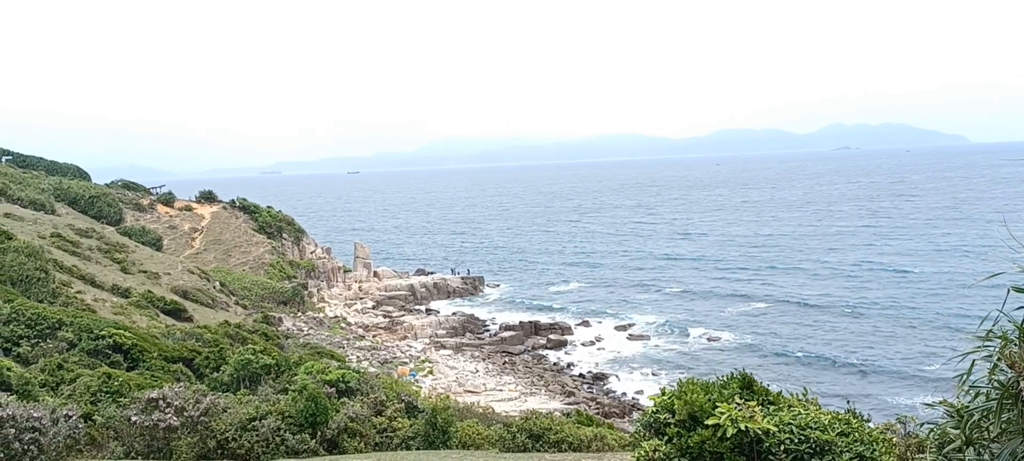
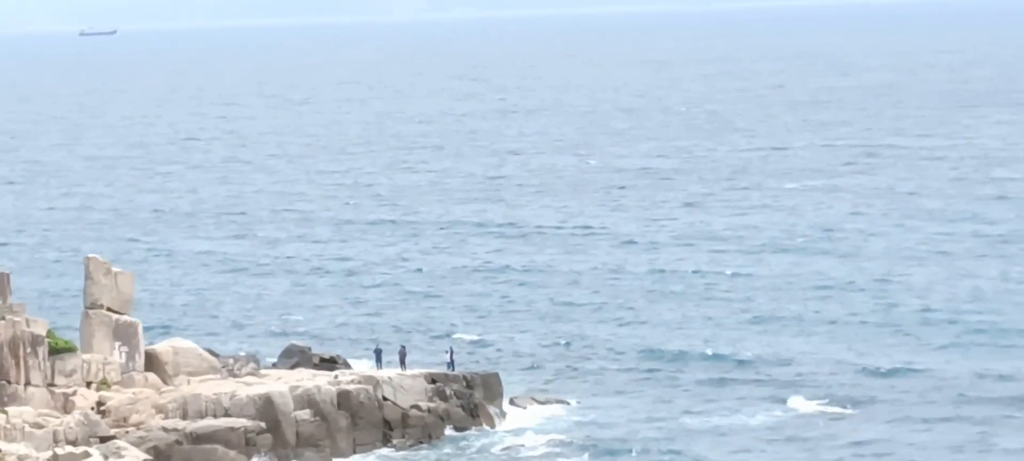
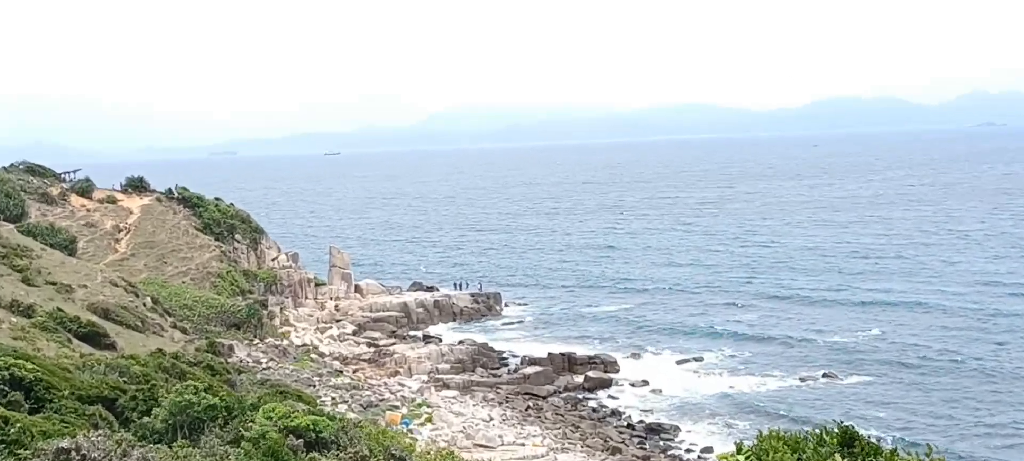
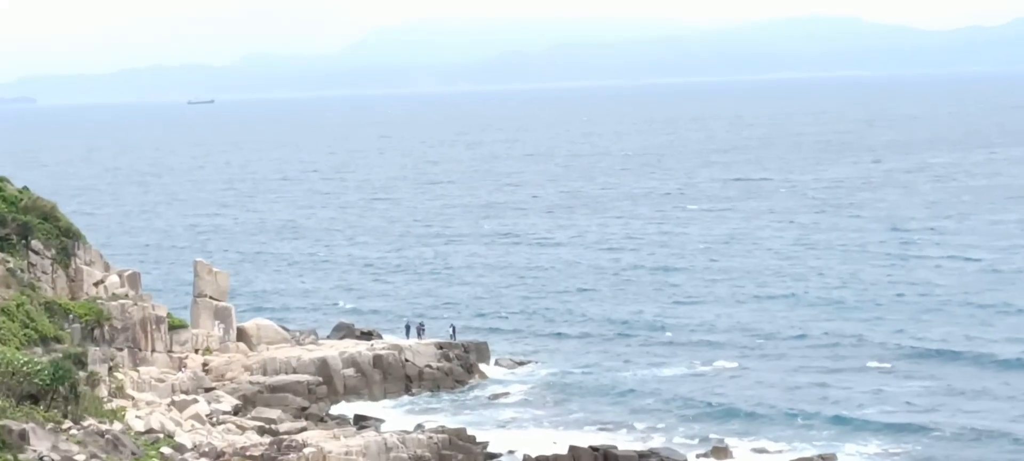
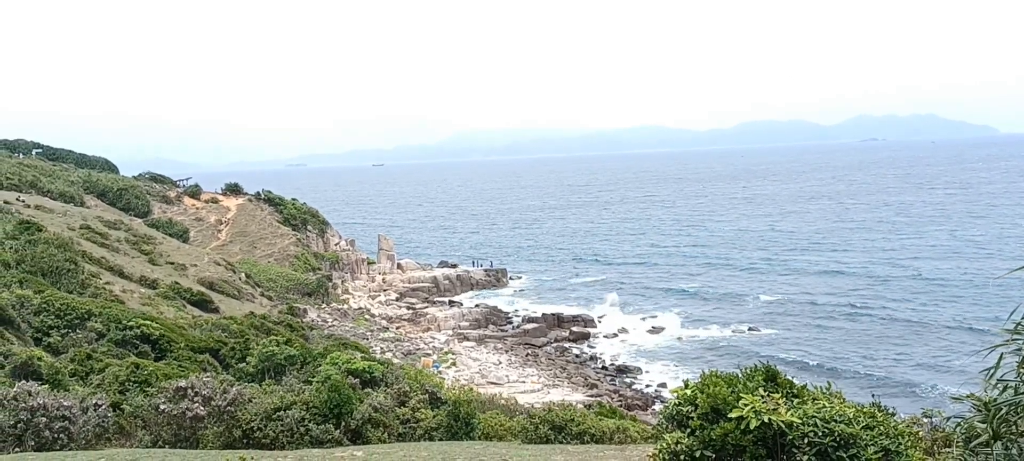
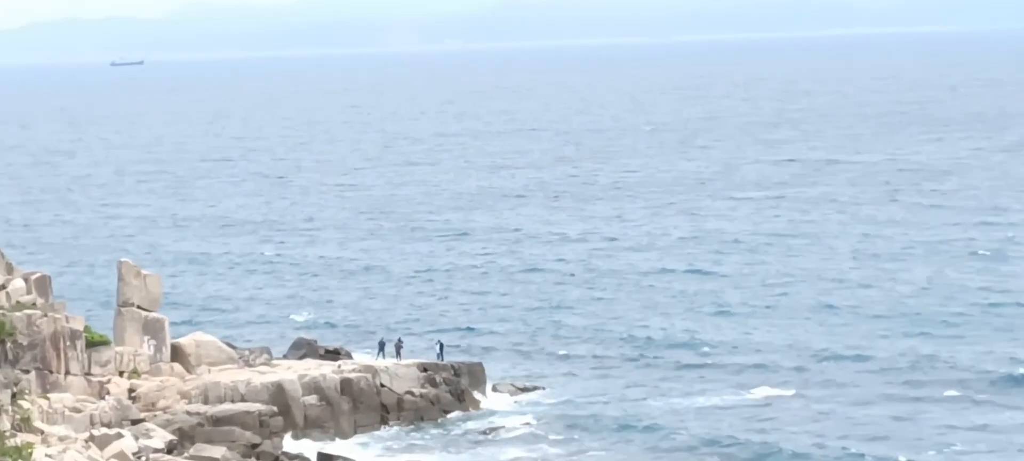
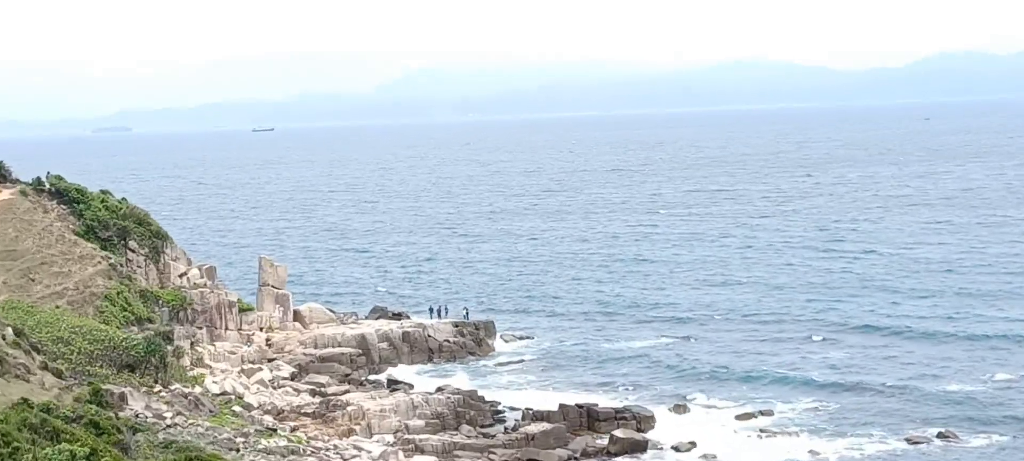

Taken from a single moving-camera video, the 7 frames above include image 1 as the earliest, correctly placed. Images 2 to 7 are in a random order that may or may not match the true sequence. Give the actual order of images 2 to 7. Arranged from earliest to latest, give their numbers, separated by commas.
5, 3, 7, 4, 6, 2
